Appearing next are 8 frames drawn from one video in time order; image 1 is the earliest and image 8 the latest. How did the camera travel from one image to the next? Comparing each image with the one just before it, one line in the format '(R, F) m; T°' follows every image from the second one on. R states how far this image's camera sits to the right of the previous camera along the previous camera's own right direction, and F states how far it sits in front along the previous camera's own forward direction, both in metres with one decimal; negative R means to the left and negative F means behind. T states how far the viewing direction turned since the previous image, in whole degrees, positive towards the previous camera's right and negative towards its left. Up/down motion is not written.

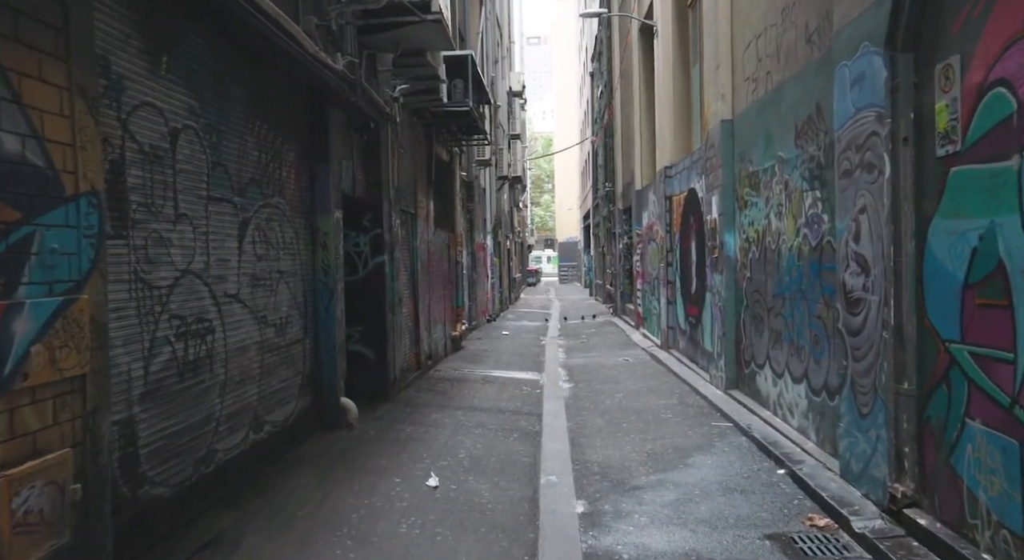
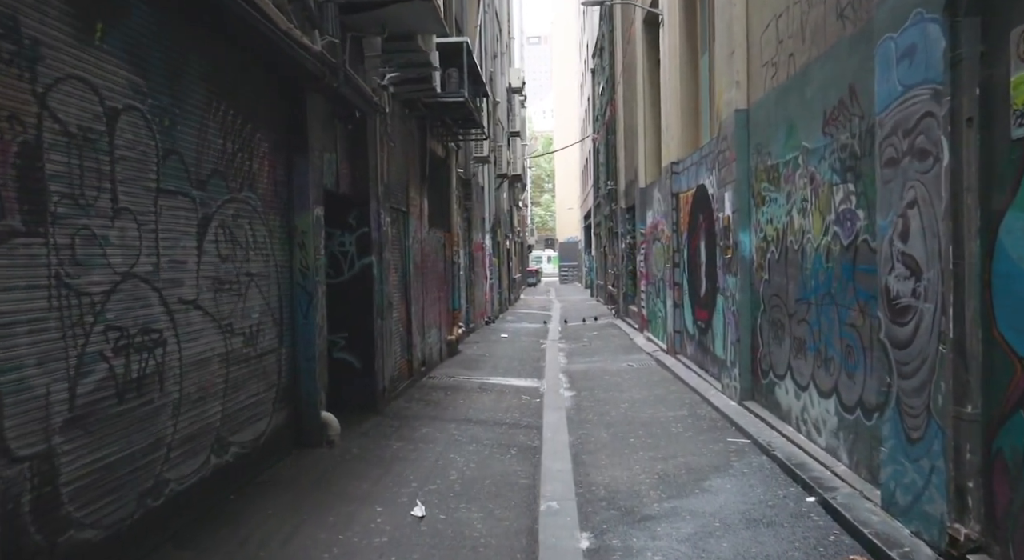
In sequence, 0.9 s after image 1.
(0.0, +0.7) m; 0°
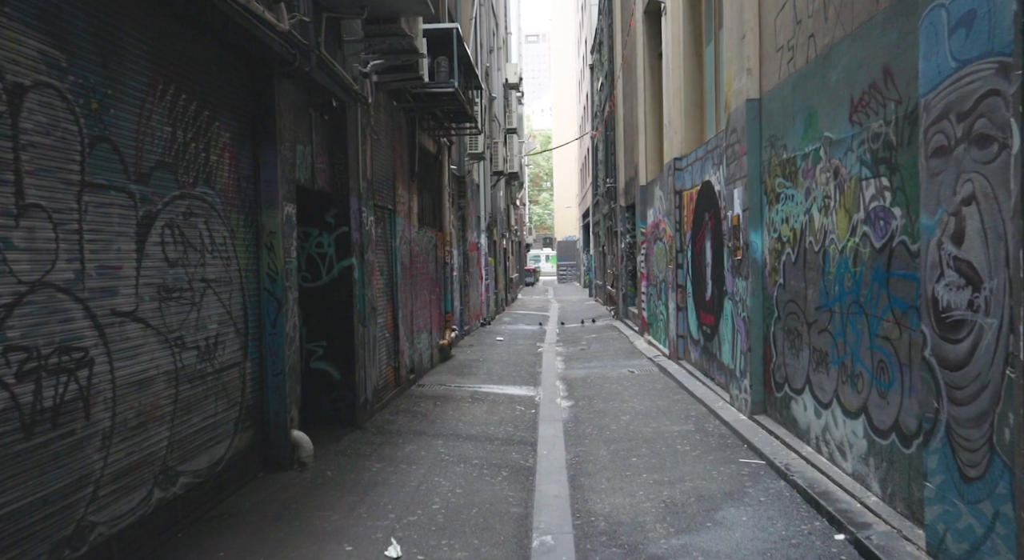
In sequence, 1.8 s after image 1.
(+0.1, +0.7) m; 0°
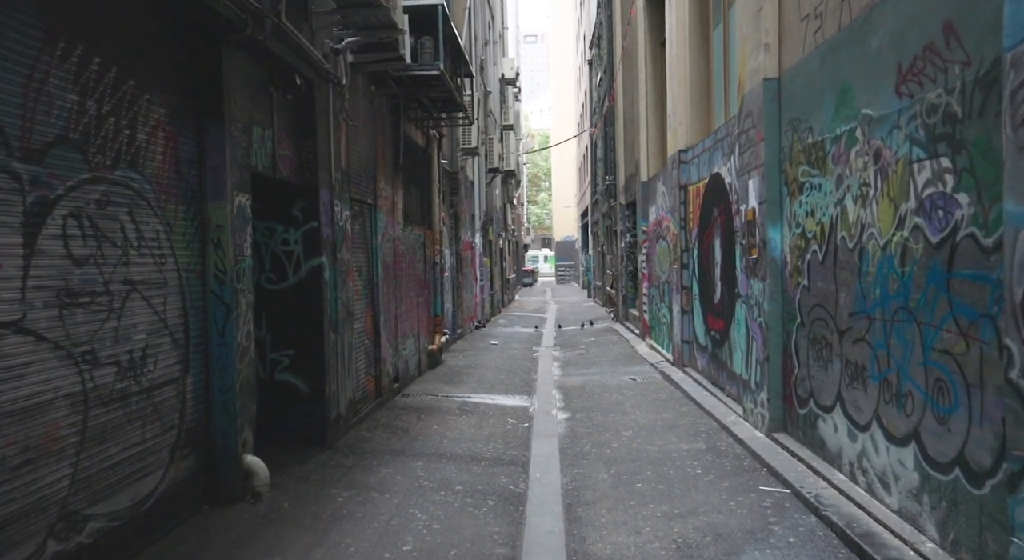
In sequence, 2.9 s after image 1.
(+0.1, +0.9) m; 0°
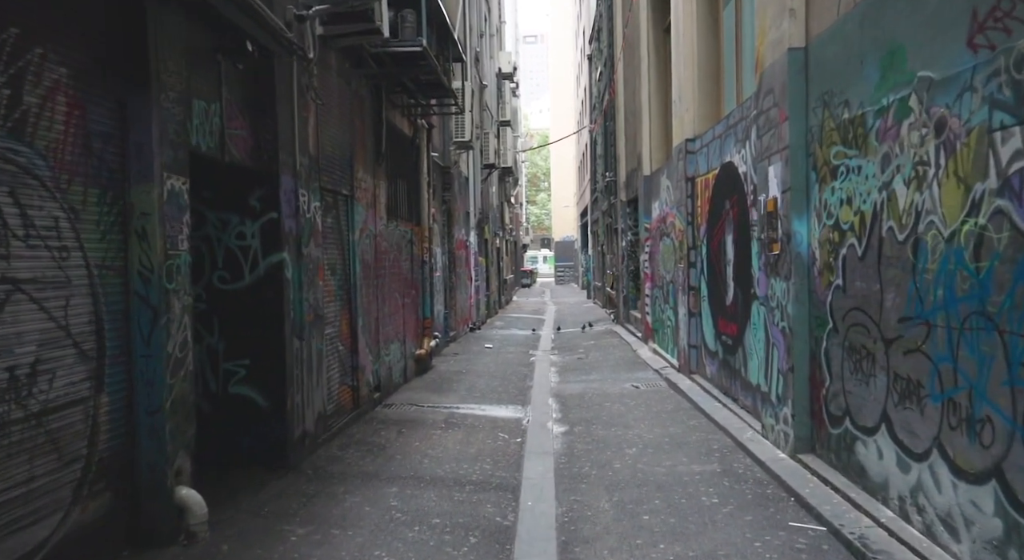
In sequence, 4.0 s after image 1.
(+0.1, +0.9) m; 0°
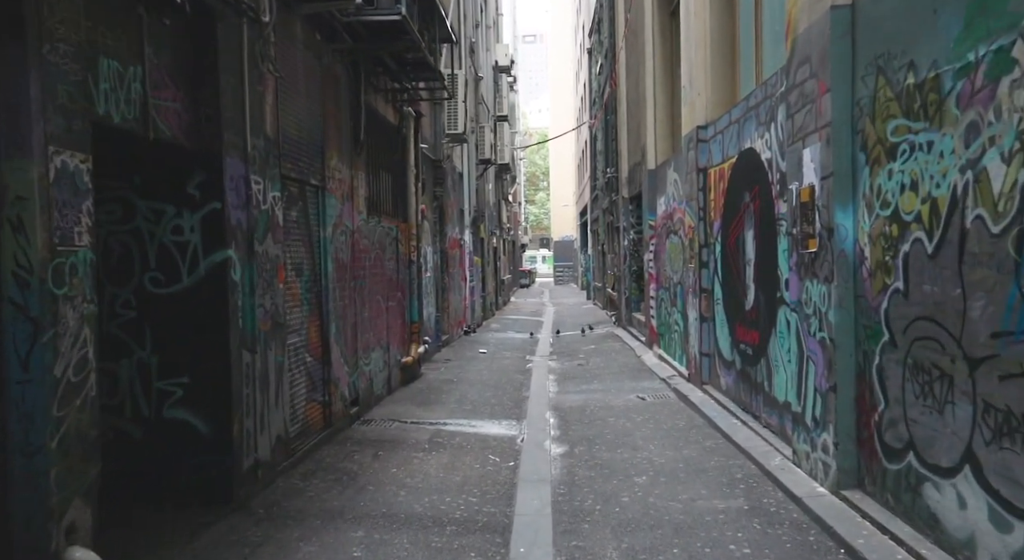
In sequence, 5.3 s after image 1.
(+0.1, +1.1) m; 0°
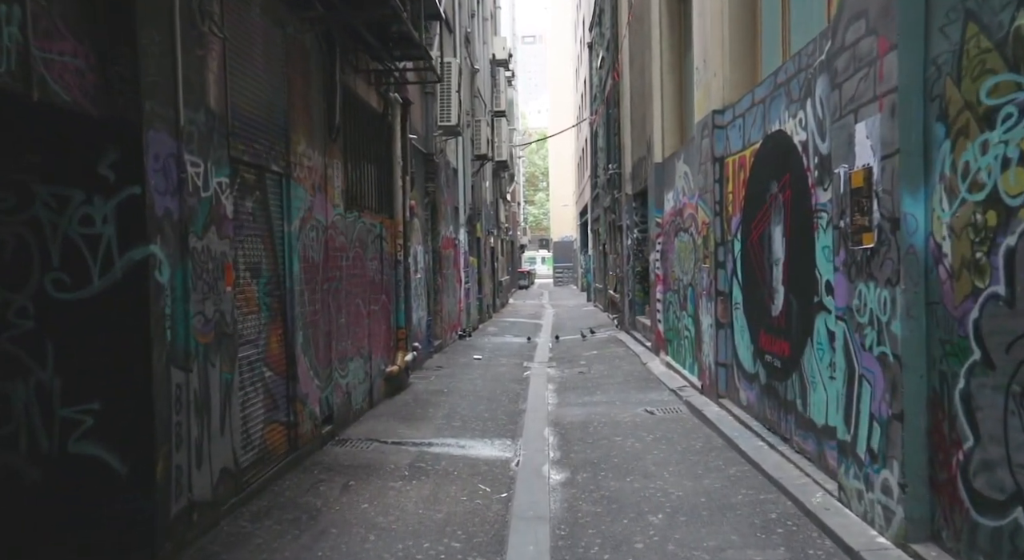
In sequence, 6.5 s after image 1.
(+0.1, +1.1) m; 0°
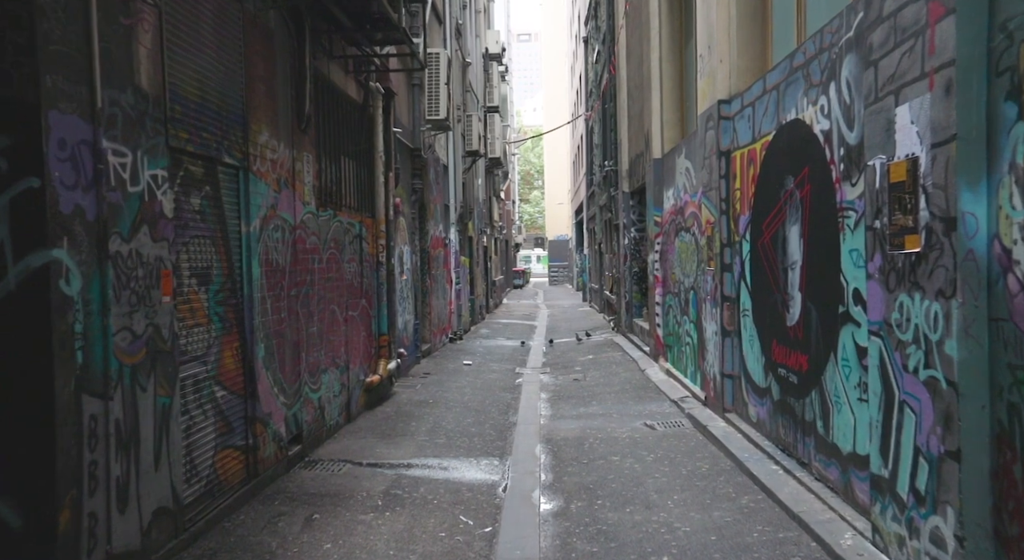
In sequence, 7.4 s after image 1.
(+0.1, +0.8) m; 0°
